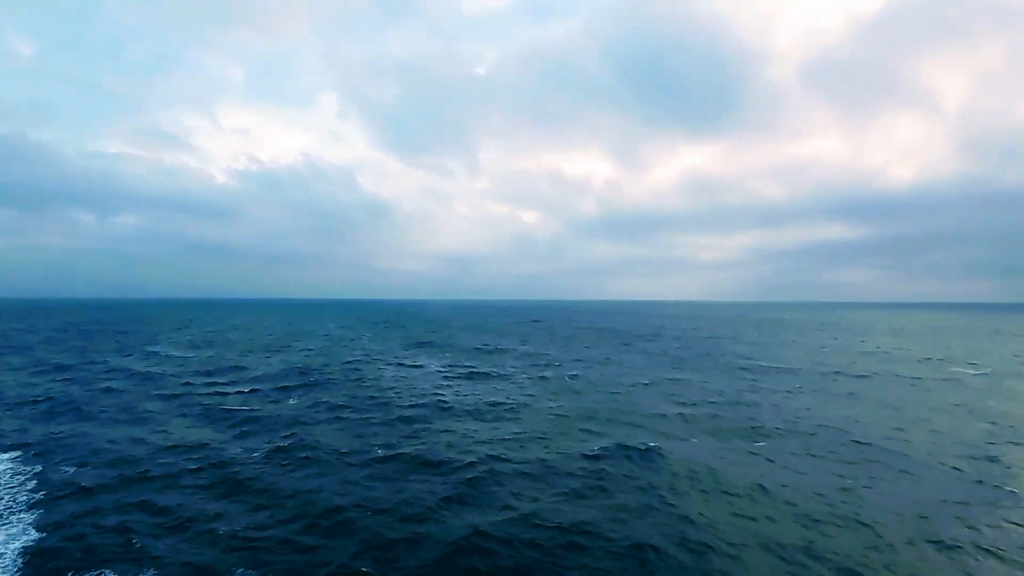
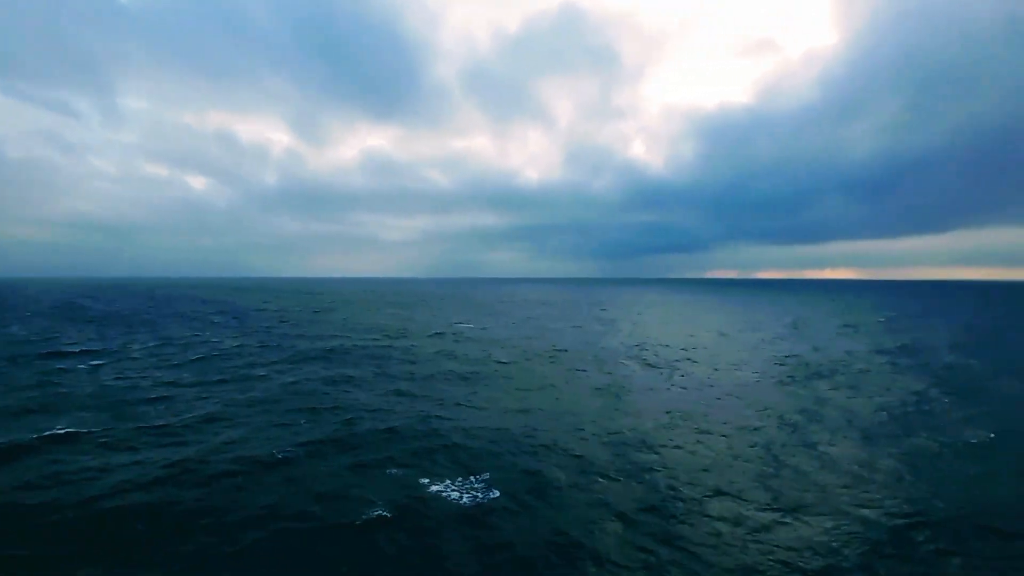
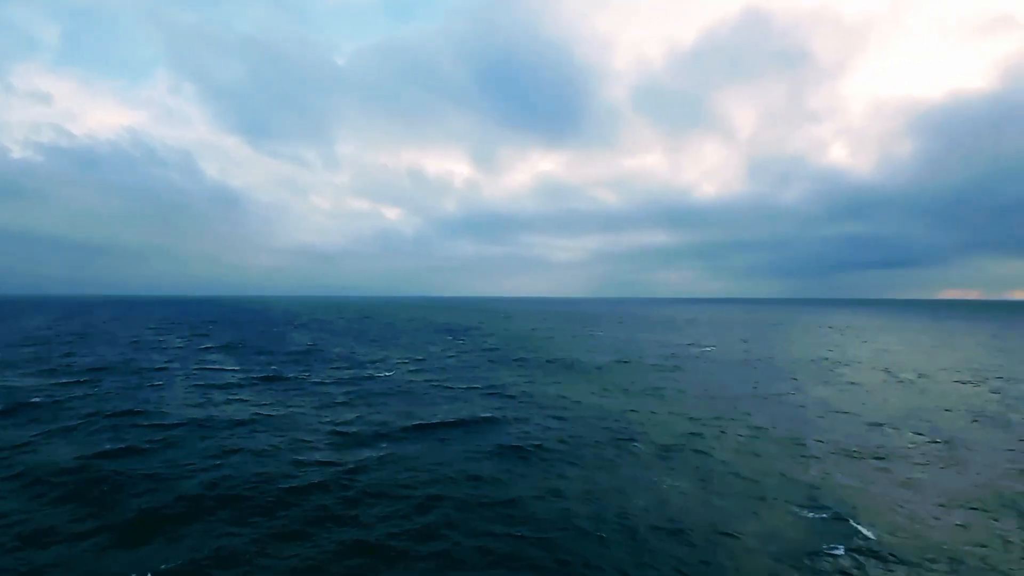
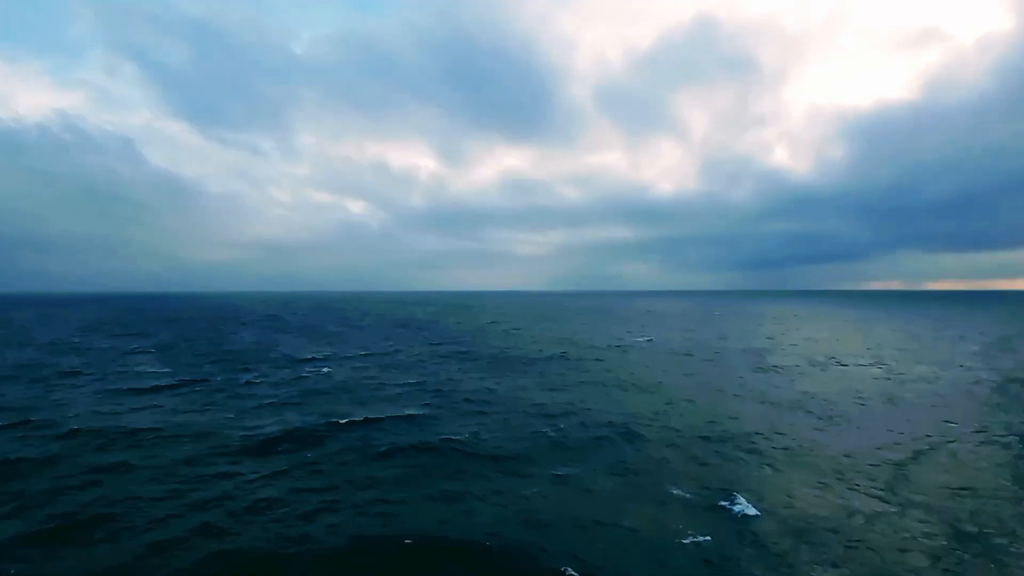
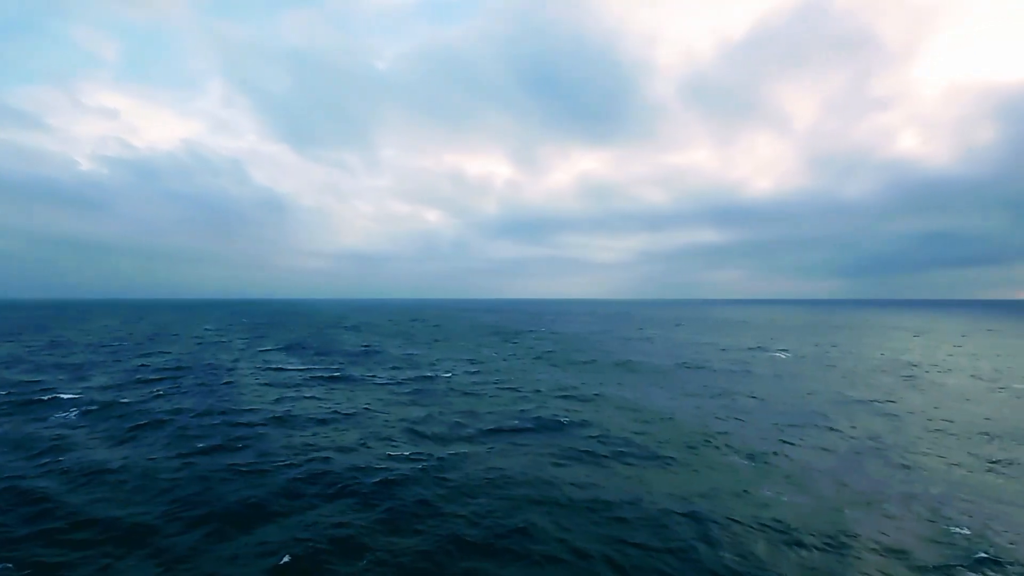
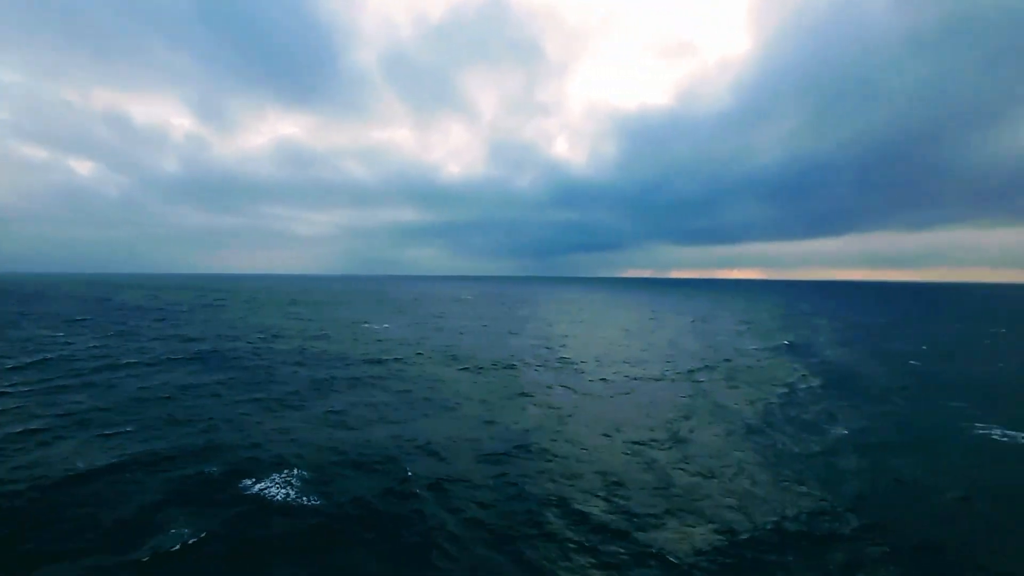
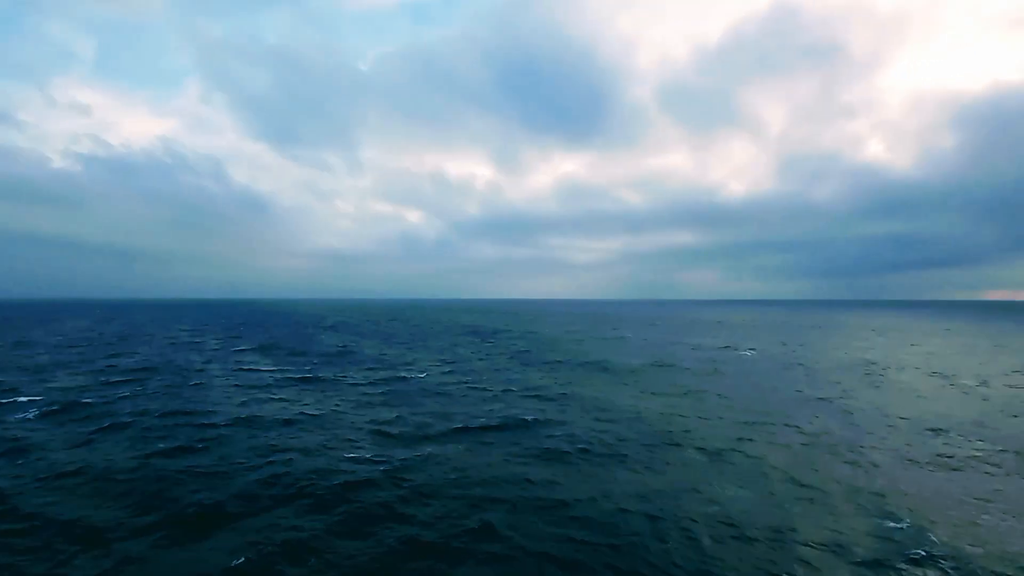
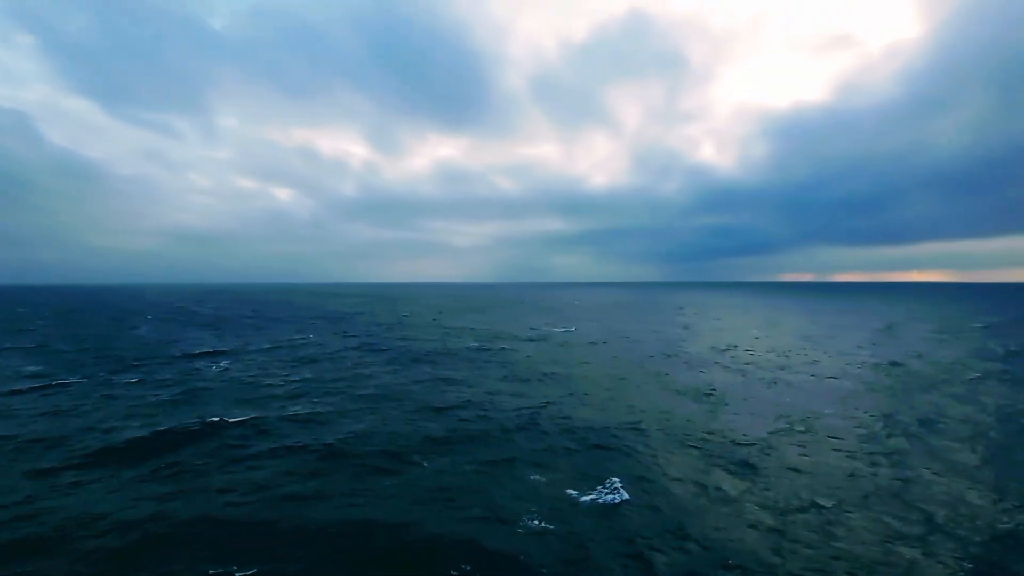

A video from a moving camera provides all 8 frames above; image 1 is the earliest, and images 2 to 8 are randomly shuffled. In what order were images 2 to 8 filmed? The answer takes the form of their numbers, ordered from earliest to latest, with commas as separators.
5, 7, 3, 4, 8, 2, 6
